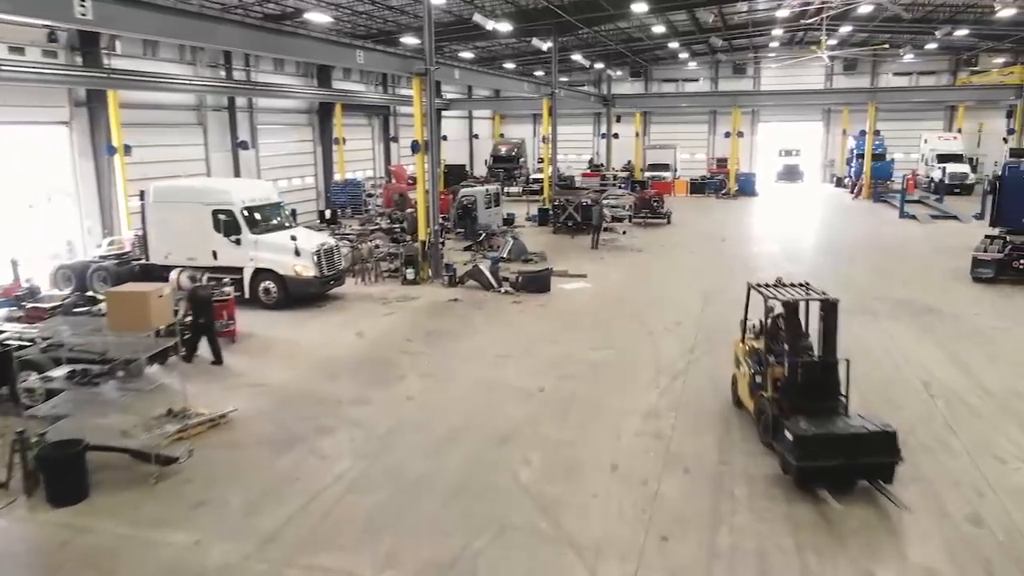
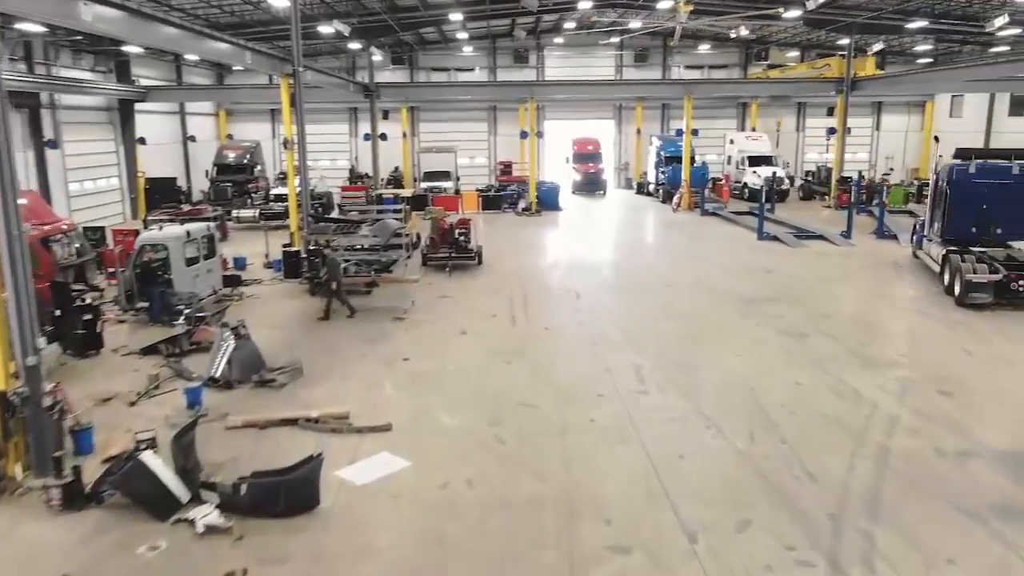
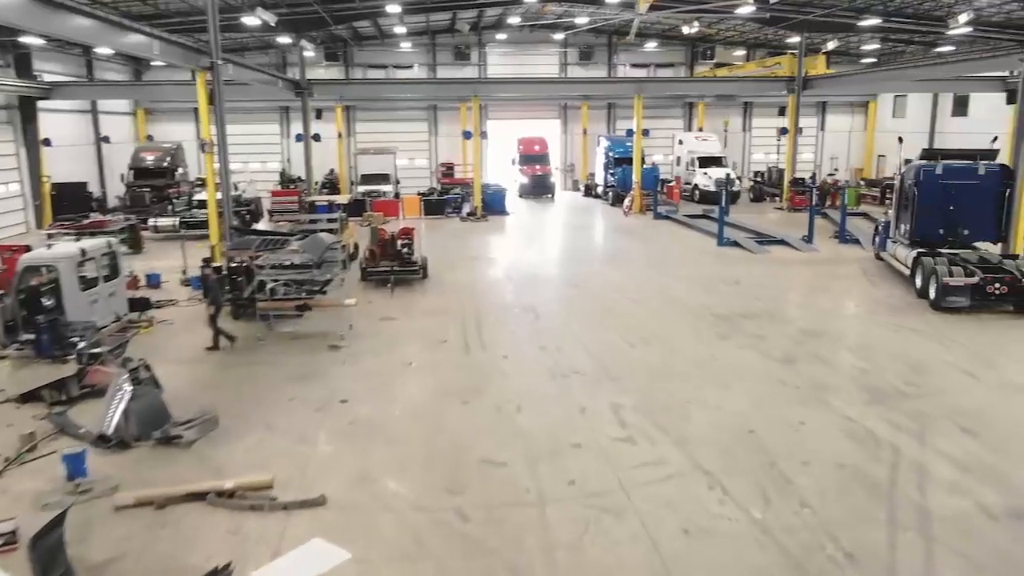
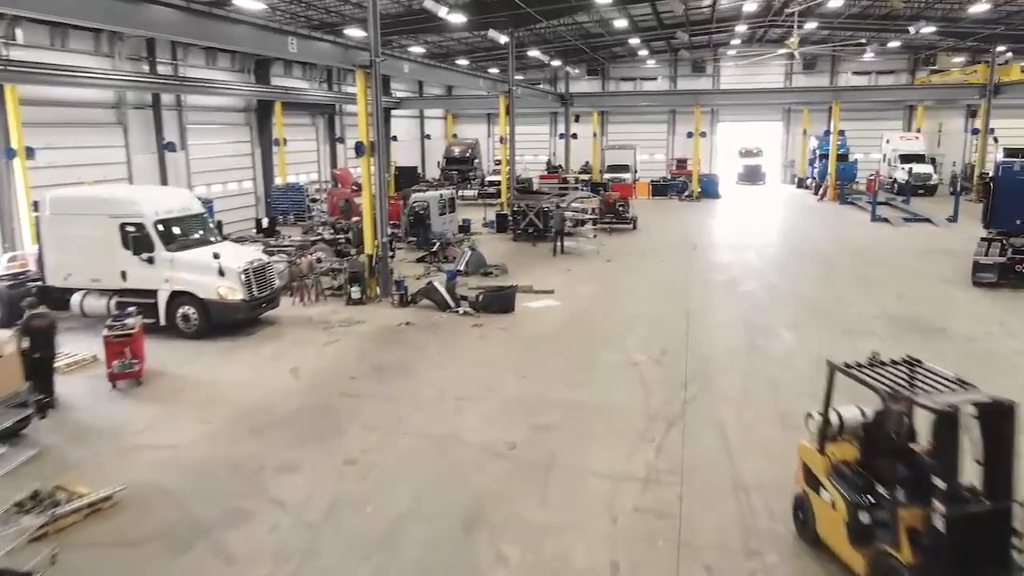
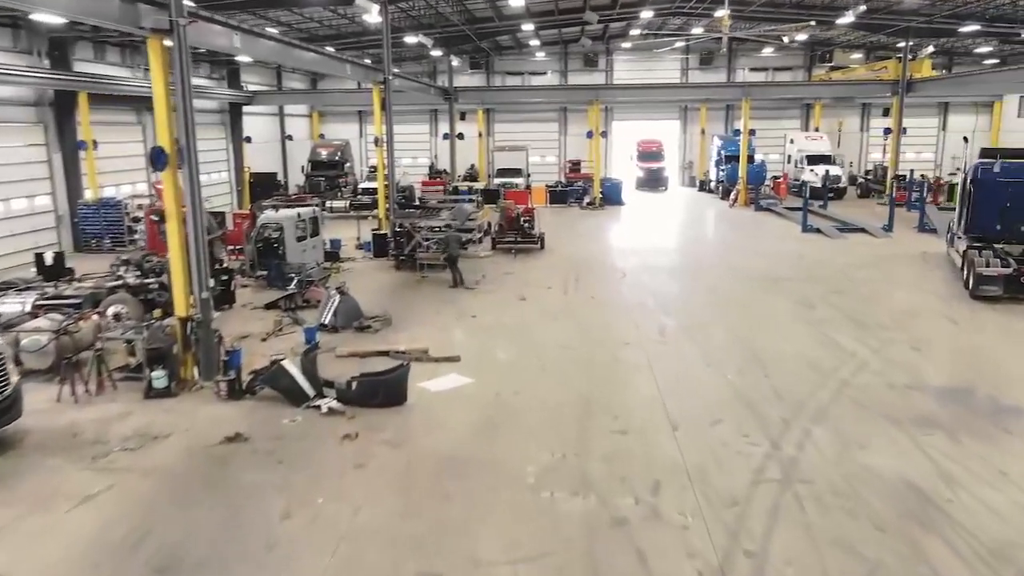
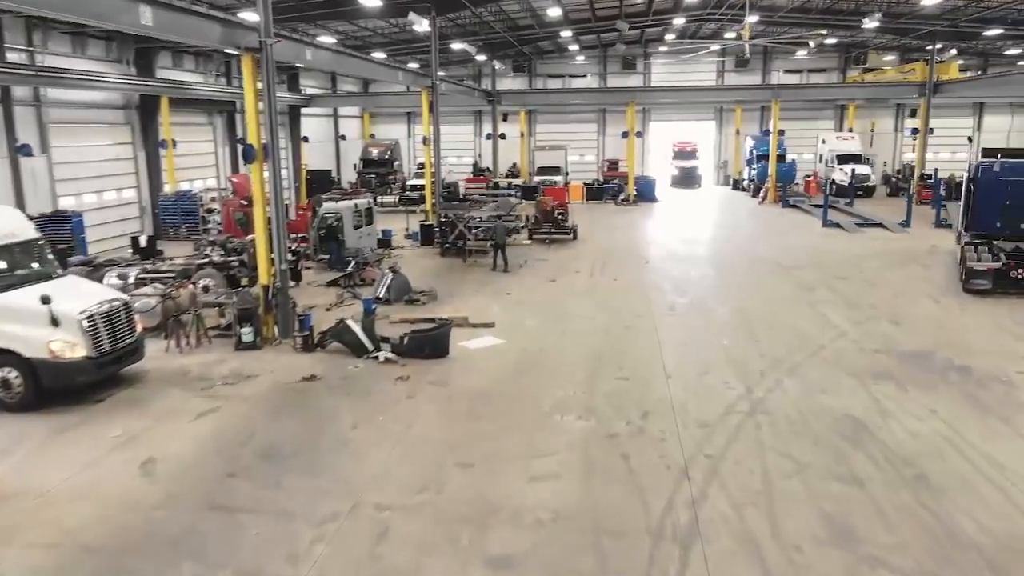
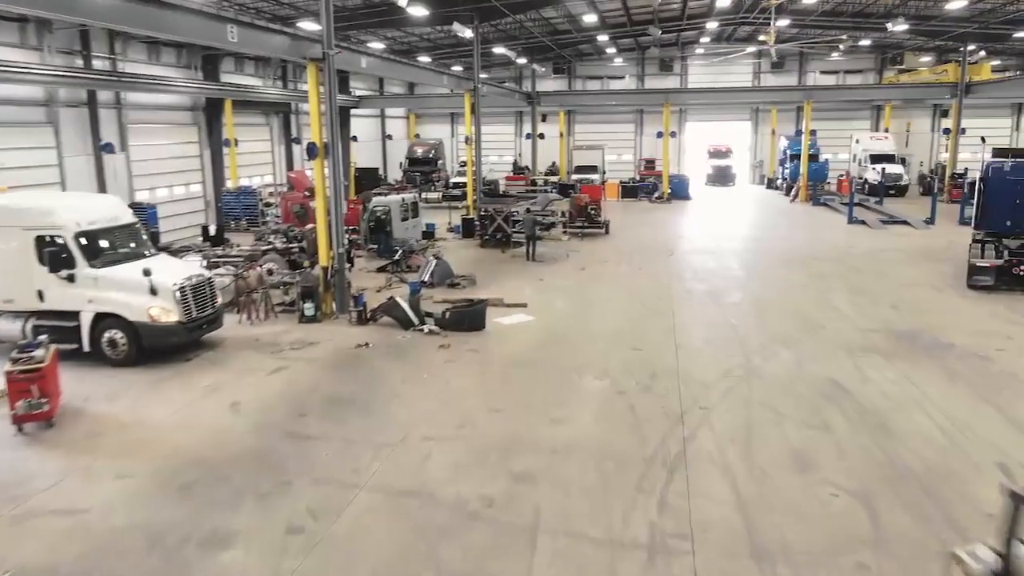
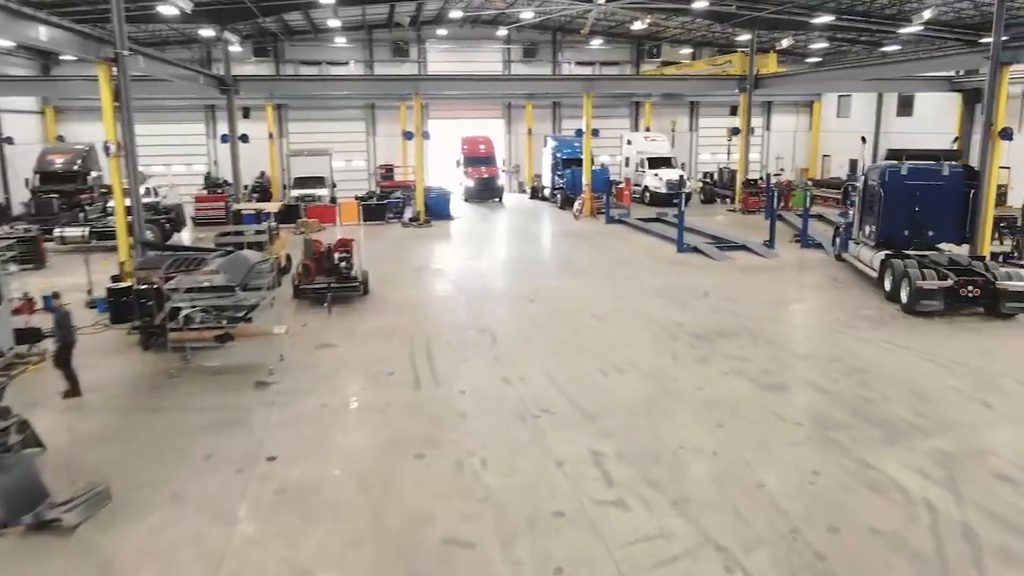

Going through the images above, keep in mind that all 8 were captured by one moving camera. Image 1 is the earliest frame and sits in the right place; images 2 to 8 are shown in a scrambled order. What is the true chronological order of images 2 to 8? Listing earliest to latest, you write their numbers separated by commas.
4, 7, 6, 5, 2, 3, 8
